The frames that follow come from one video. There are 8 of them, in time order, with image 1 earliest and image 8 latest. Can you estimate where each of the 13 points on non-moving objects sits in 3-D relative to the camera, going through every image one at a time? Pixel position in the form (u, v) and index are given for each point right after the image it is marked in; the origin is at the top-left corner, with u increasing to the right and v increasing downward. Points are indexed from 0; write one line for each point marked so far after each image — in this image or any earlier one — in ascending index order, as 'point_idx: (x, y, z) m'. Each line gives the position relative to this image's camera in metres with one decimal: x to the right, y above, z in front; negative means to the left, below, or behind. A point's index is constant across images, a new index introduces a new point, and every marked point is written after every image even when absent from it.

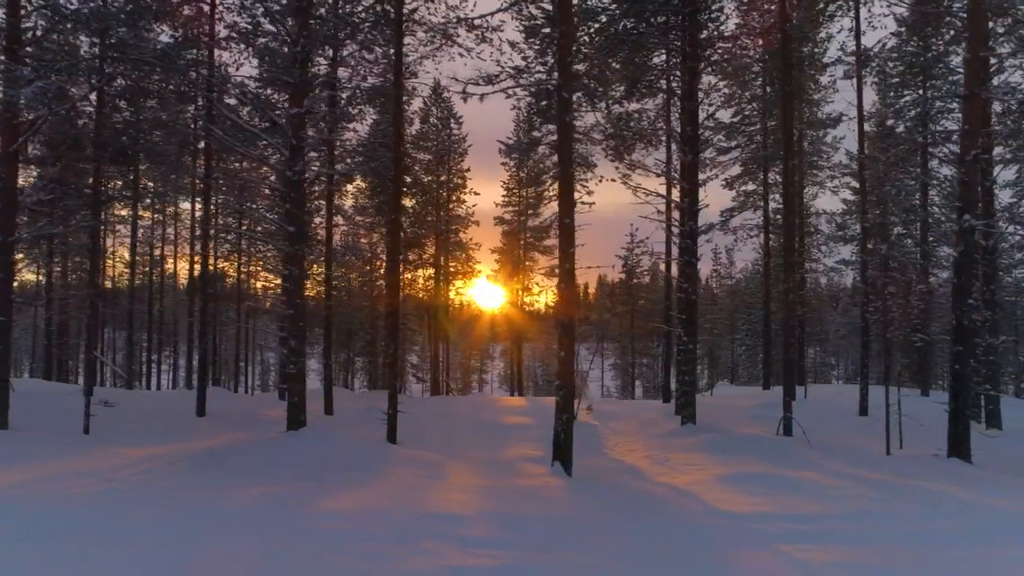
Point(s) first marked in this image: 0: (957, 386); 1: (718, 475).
0: (+6.3, -1.4, +9.8) m
1: (+2.4, -2.3, +8.4) m
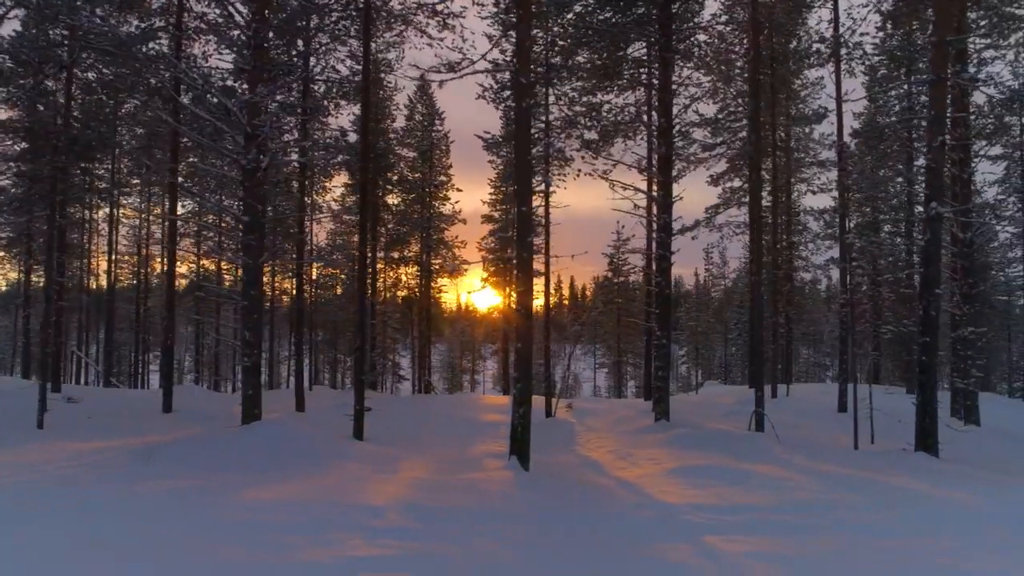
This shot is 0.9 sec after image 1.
0: (+5.7, -1.3, +9.6) m
1: (+1.8, -2.2, +8.1) m
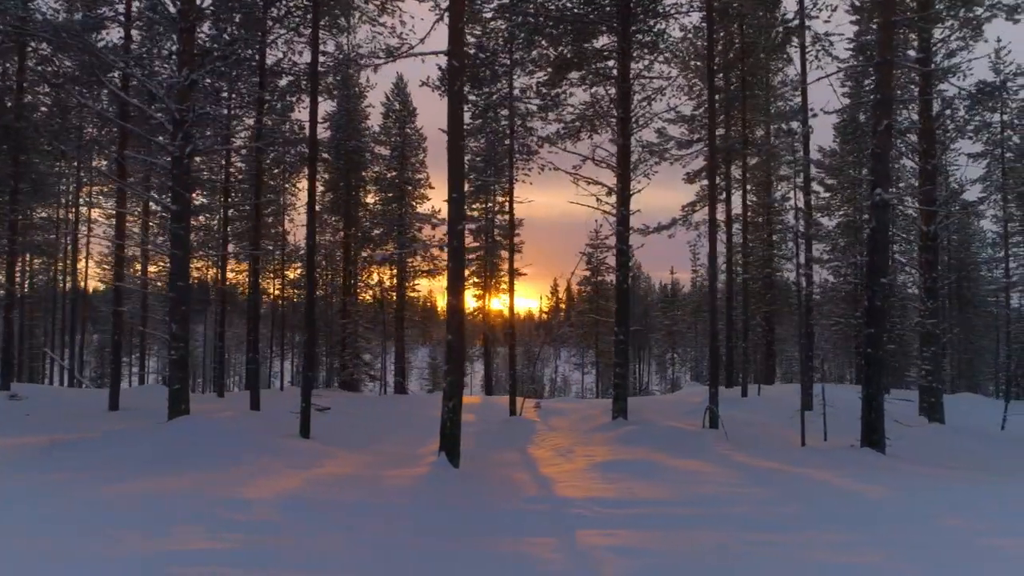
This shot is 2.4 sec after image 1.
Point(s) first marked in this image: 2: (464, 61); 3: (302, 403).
0: (+4.8, -1.1, +9.2) m
1: (+0.9, -2.0, +7.8) m
2: (-0.7, +3.1, +9.3) m
3: (-4.0, -2.2, +13.0) m
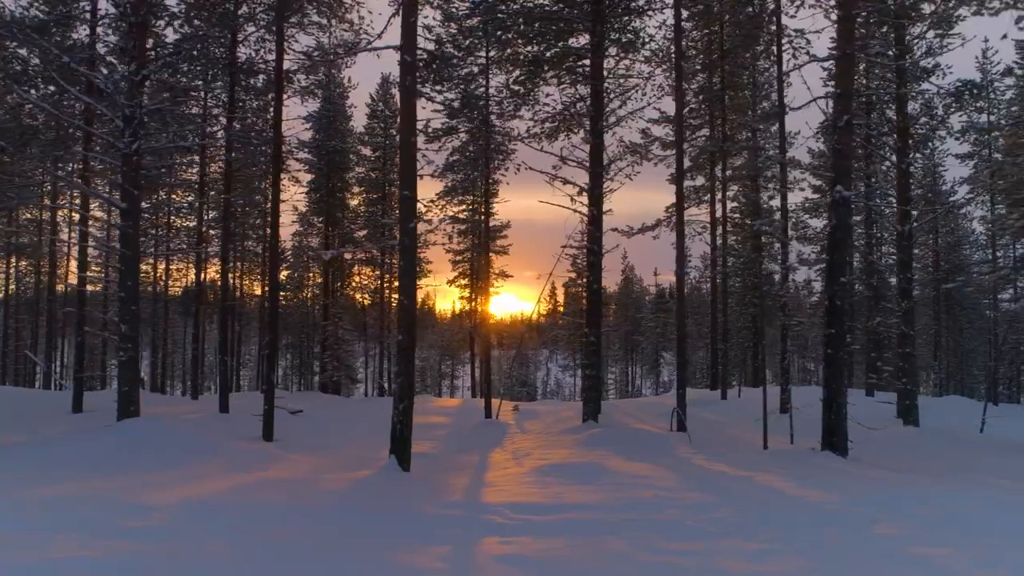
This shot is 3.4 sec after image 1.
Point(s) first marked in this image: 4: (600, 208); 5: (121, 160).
0: (+4.2, -1.1, +9.0) m
1: (+0.2, -2.0, +7.5) m
2: (-1.3, +3.1, +9.1) m
3: (-4.6, -2.2, +12.7) m
4: (+1.9, +1.7, +14.5) m
5: (-7.5, +2.4, +12.7) m
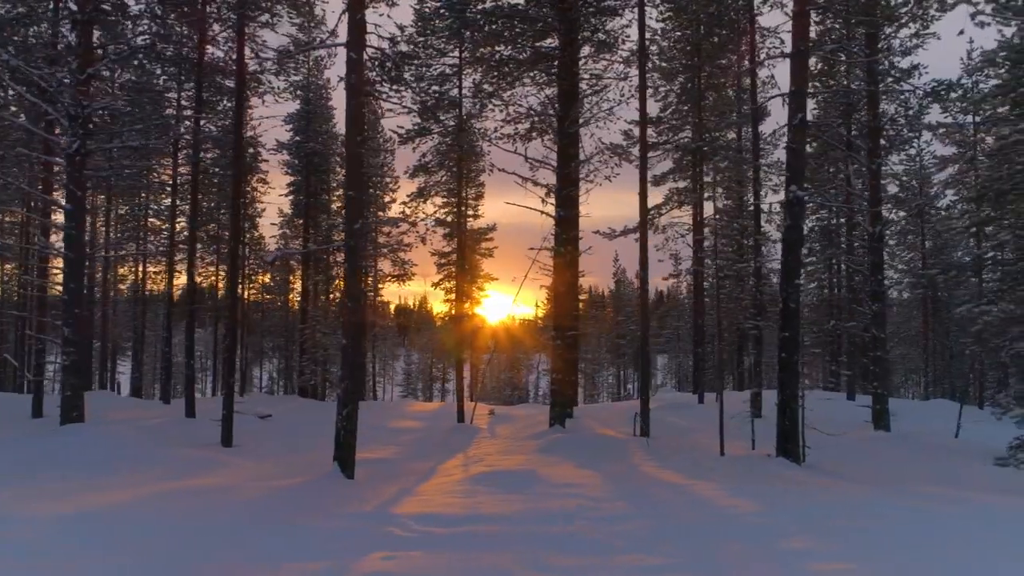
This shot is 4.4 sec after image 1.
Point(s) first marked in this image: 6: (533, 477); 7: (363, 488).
0: (+3.5, -1.1, +8.8) m
1: (-0.4, -2.0, +7.3) m
2: (-2.0, +3.1, +8.9) m
3: (-5.3, -2.2, +12.5) m
4: (+1.2, +1.6, +14.3) m
5: (-8.2, +2.3, +12.5) m
6: (+0.3, -2.0, +7.2) m
7: (-1.6, -2.2, +7.6) m
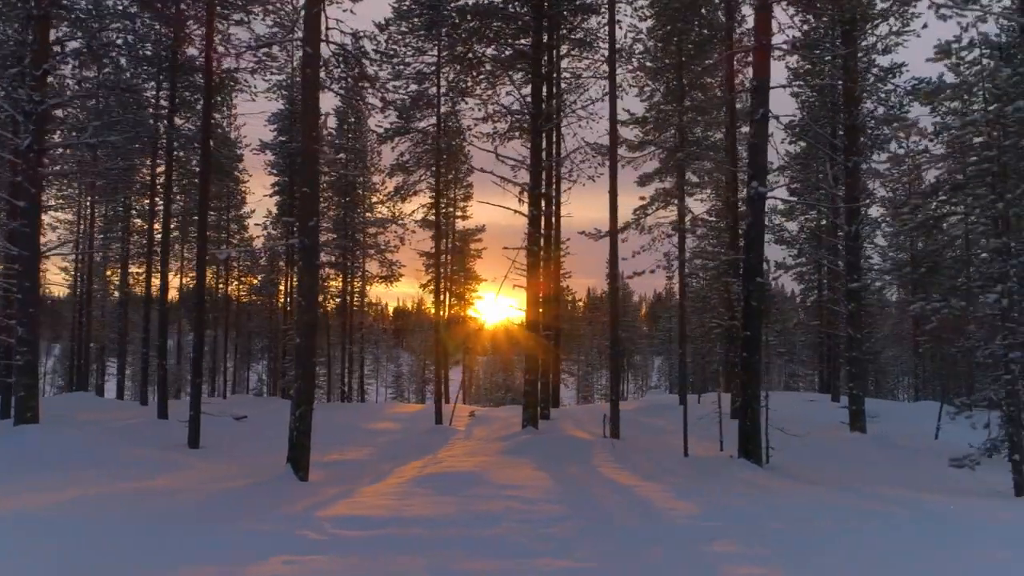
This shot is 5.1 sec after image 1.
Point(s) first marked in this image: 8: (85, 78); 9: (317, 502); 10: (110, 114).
0: (+3.0, -1.1, +8.6) m
1: (-1.0, -2.0, +7.2) m
2: (-2.5, +3.1, +8.8) m
3: (-5.8, -2.2, +12.4) m
4: (+0.7, +1.6, +14.1) m
5: (-8.7, +2.4, +12.3) m
6: (-0.3, -2.0, +7.0) m
7: (-2.2, -2.2, +7.4) m
8: (-9.2, +4.4, +14.5) m
9: (-1.8, -1.9, +6.1) m
10: (-9.3, +4.0, +15.6) m
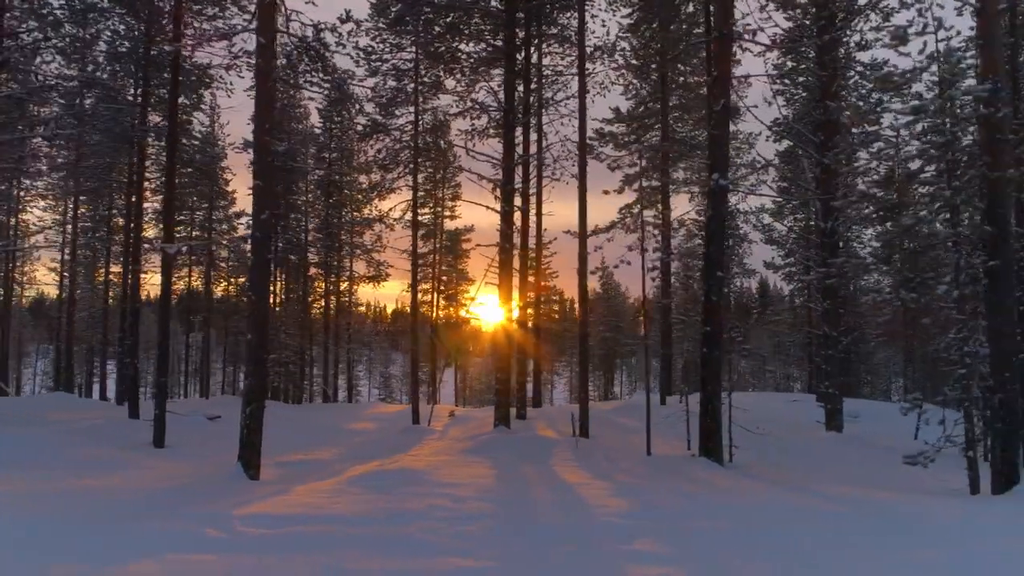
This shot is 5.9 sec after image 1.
0: (+2.4, -1.1, +8.4) m
1: (-1.5, -1.9, +7.0) m
2: (-3.0, +3.2, +8.6) m
3: (-6.3, -2.2, +12.2) m
4: (+0.1, +1.7, +14.0) m
5: (-9.2, +2.4, +12.1) m
6: (-0.8, -1.9, +6.8) m
7: (-2.7, -2.1, +7.2) m
8: (-9.7, +4.5, +14.4) m
9: (-2.3, -1.9, +5.9) m
10: (-9.8, +4.0, +15.4) m
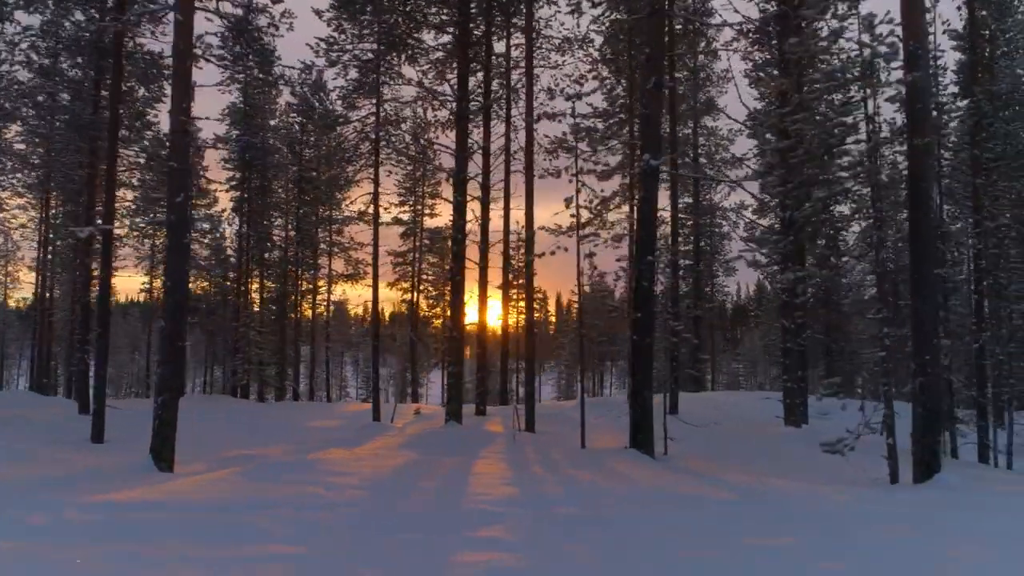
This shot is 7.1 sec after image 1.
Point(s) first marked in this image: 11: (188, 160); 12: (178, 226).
0: (+1.6, -0.9, +8.1) m
1: (-2.4, -1.8, +6.6) m
2: (-3.9, +3.3, +8.3) m
3: (-7.2, -2.0, +11.8) m
4: (-0.7, +1.8, +13.6) m
5: (-10.1, +2.6, +11.8) m
6: (-1.7, -1.7, +6.5) m
7: (-3.6, -1.9, +6.9) m
8: (-10.6, +4.6, +14.1) m
9: (-3.2, -1.7, +5.6) m
10: (-10.7, +4.2, +15.1) m
11: (-3.9, +1.6, +8.3) m
12: (-4.0, +0.8, +8.3) m
